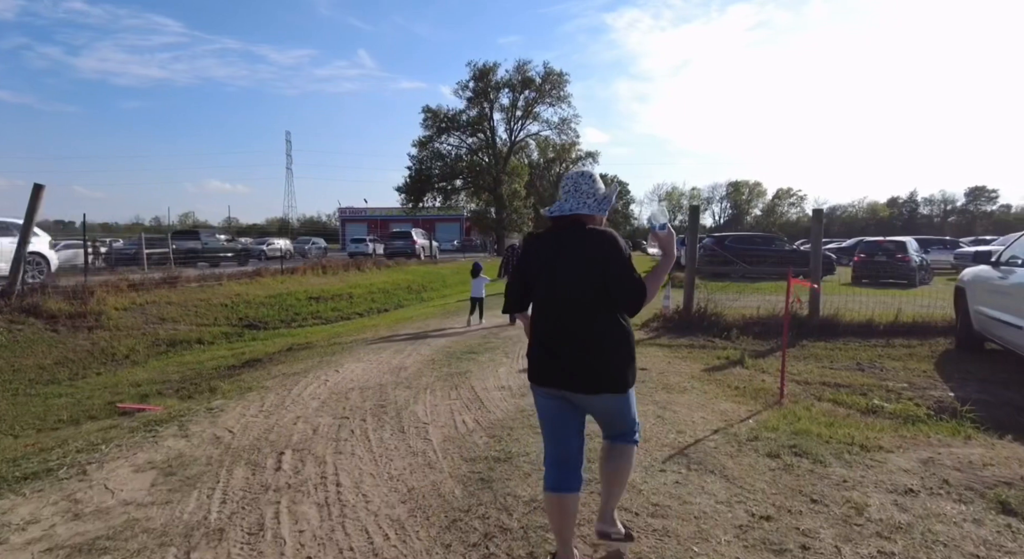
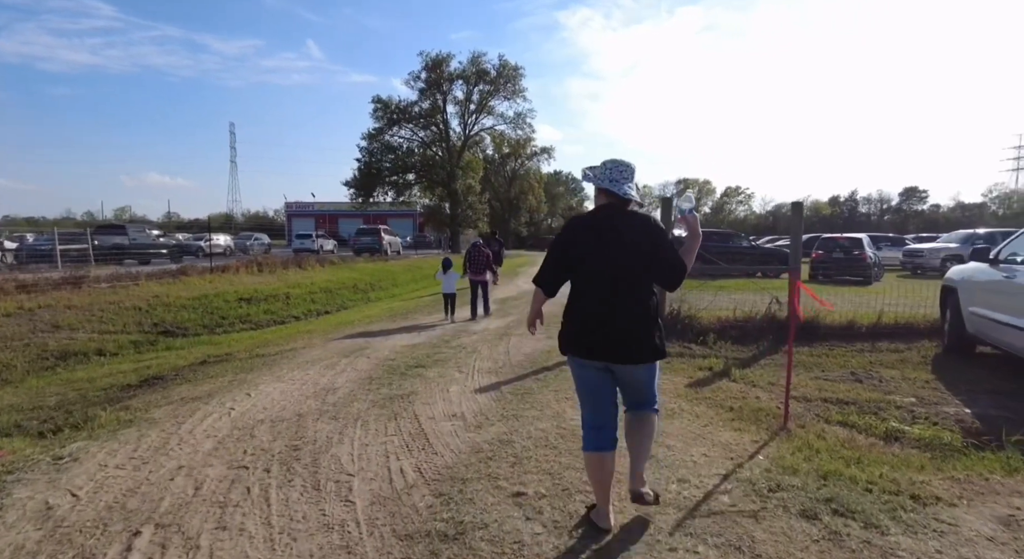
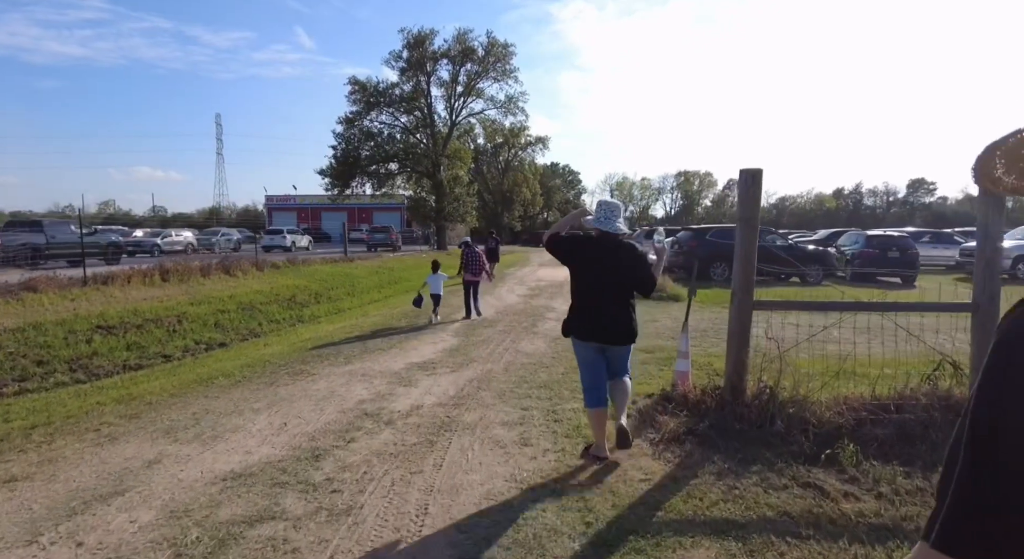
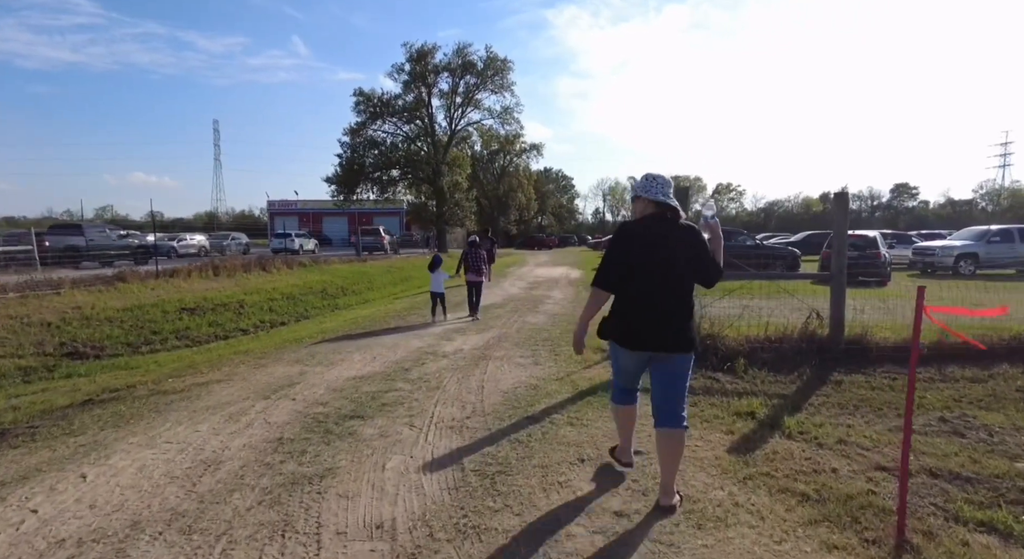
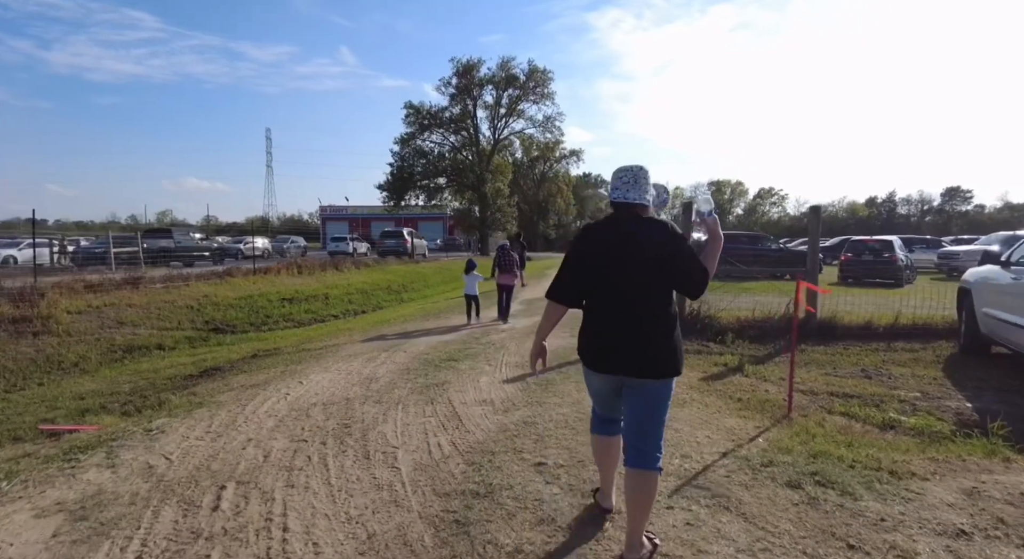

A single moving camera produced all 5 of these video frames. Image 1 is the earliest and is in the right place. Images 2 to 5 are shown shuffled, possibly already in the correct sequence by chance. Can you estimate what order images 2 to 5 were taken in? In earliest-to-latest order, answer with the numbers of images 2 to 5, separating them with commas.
5, 2, 4, 3
